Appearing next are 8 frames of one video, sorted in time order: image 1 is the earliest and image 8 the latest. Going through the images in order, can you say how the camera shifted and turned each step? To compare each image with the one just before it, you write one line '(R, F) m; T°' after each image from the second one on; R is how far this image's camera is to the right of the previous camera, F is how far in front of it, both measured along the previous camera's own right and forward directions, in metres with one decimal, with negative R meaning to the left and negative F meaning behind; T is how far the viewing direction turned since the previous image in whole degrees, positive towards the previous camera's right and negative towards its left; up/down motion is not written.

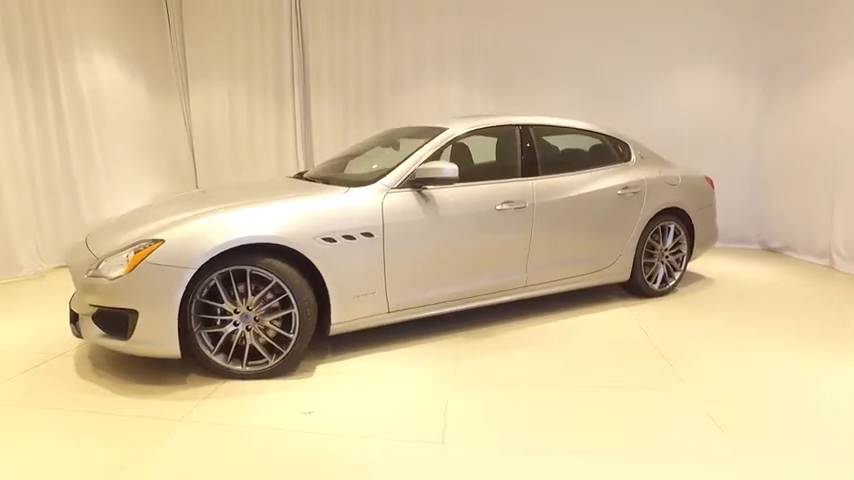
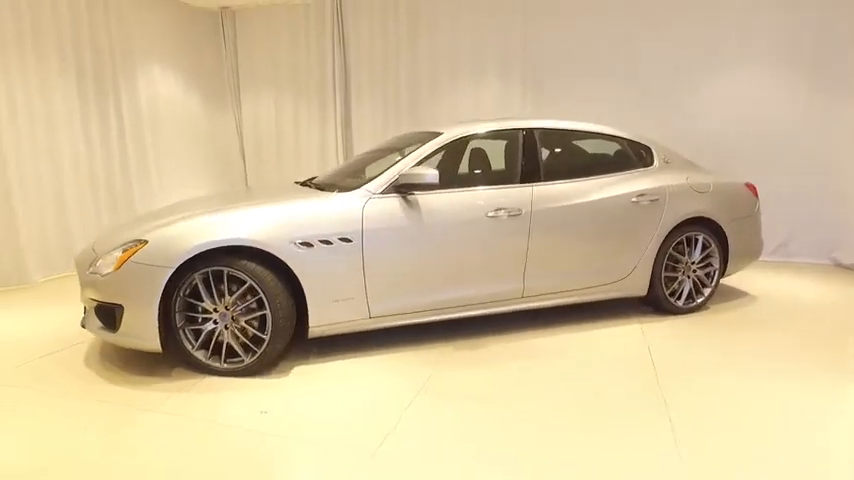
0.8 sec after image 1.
(+0.6, +0.1) m; -9°
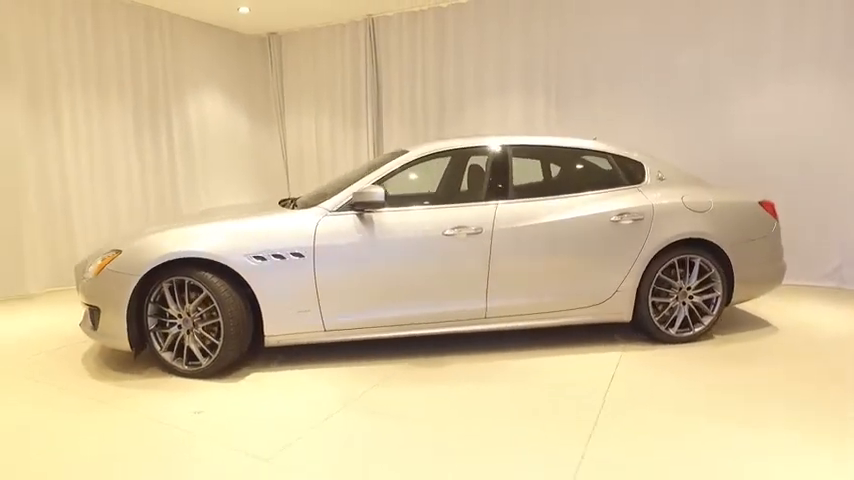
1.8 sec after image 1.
(+0.8, 0.0) m; -10°
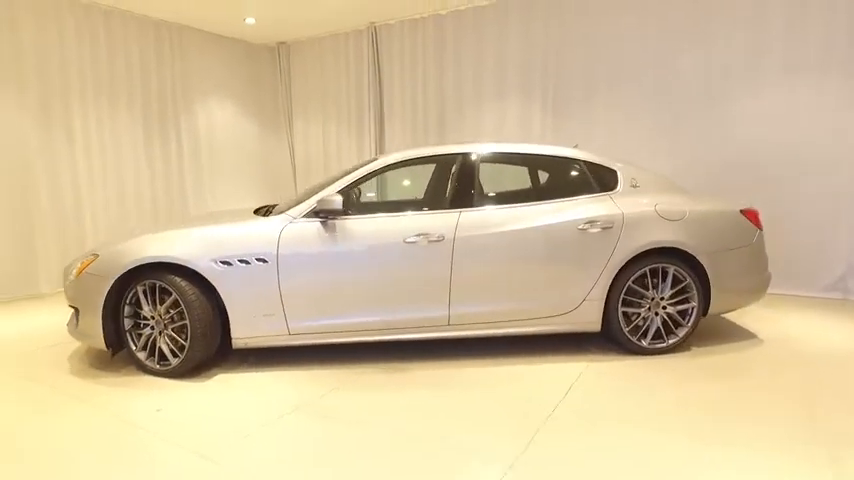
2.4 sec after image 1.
(+0.5, 0.0) m; -4°
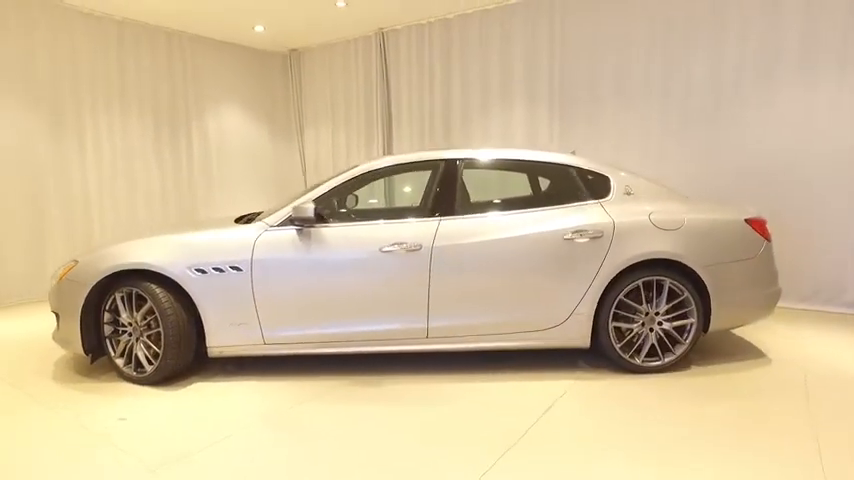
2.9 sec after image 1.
(+0.3, +0.1) m; -4°
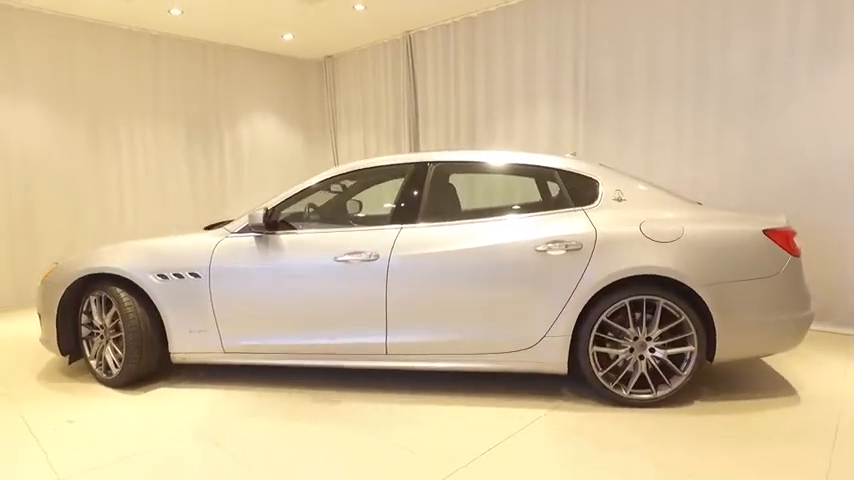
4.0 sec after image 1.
(+0.7, +0.3) m; -9°
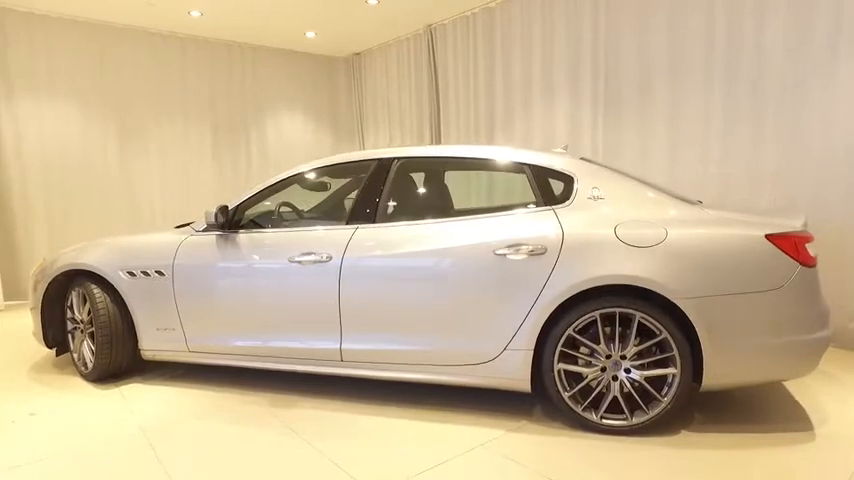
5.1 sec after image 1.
(+0.6, +0.2) m; -7°
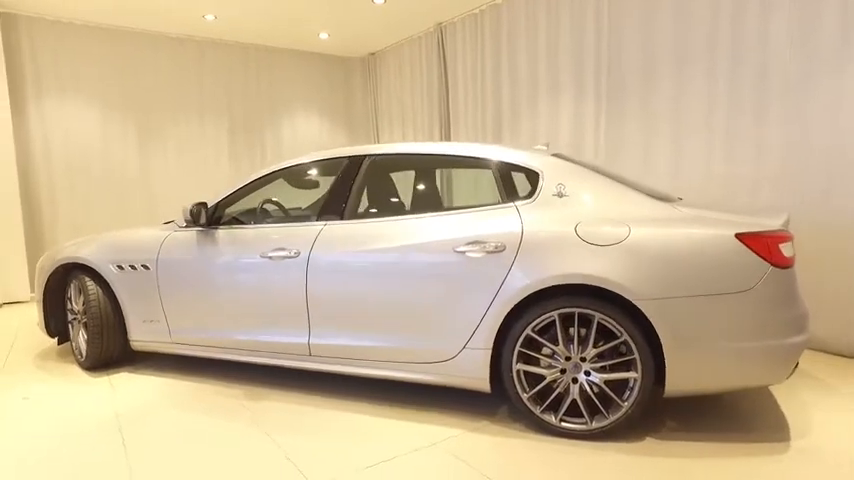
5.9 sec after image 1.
(+0.4, 0.0) m; -5°
